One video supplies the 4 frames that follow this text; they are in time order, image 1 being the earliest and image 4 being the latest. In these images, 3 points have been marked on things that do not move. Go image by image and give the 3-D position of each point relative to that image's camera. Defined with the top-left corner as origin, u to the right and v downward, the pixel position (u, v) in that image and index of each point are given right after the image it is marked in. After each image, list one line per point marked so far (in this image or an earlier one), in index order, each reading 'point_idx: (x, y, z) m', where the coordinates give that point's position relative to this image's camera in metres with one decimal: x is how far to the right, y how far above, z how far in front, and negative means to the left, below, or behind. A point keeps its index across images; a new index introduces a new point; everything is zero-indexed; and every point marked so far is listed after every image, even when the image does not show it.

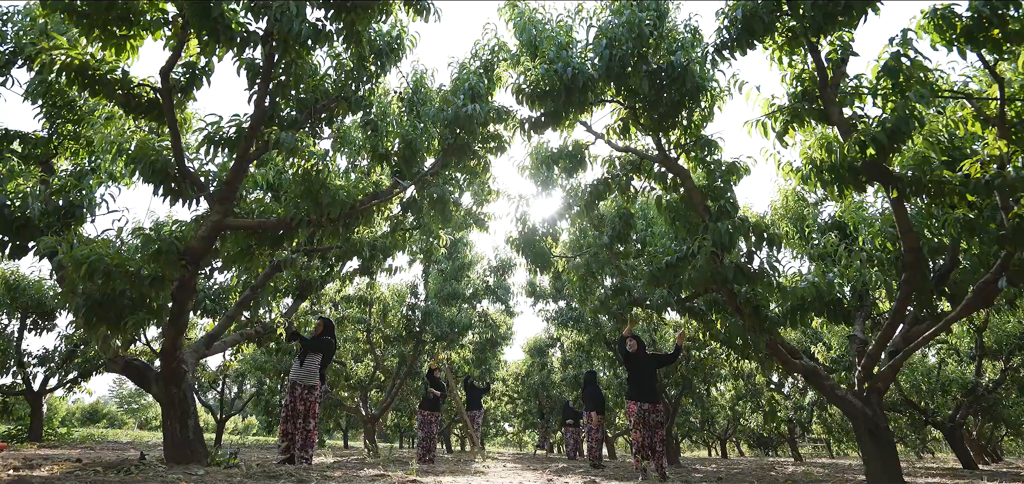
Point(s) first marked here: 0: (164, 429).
0: (-3.4, -1.8, +6.3) m
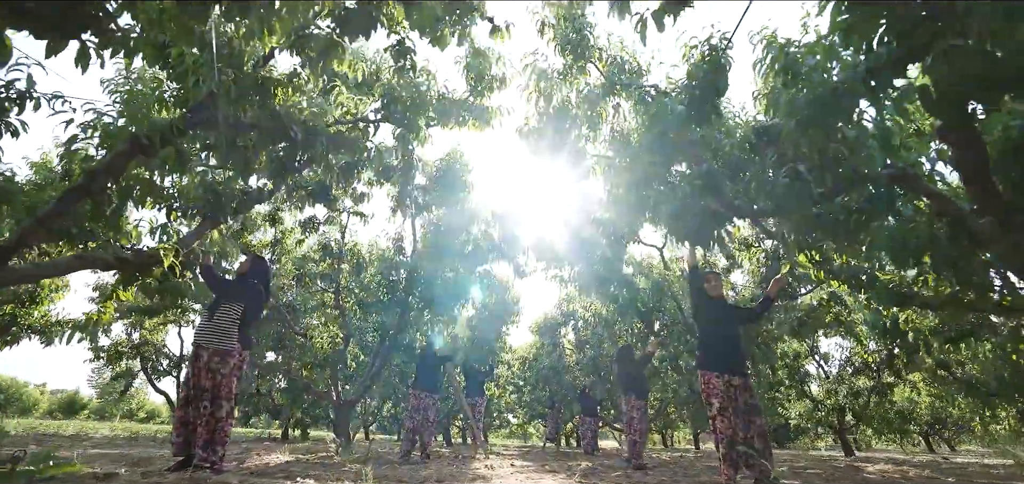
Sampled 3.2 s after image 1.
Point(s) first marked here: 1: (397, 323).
0: (-3.3, -0.8, +3.1) m
1: (-2.2, -1.5, +12.1) m
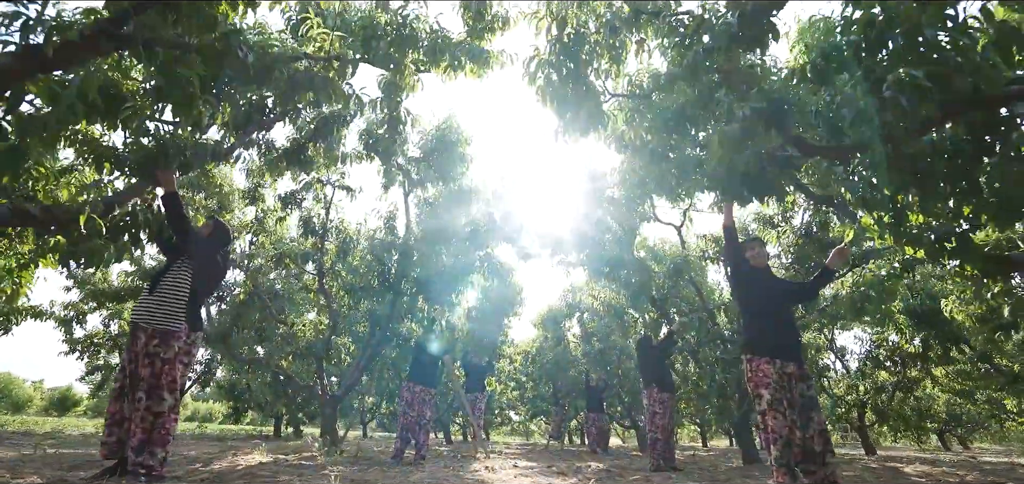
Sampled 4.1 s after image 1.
0: (-3.2, -0.5, +2.1) m
1: (-2.1, -1.2, +11.0) m
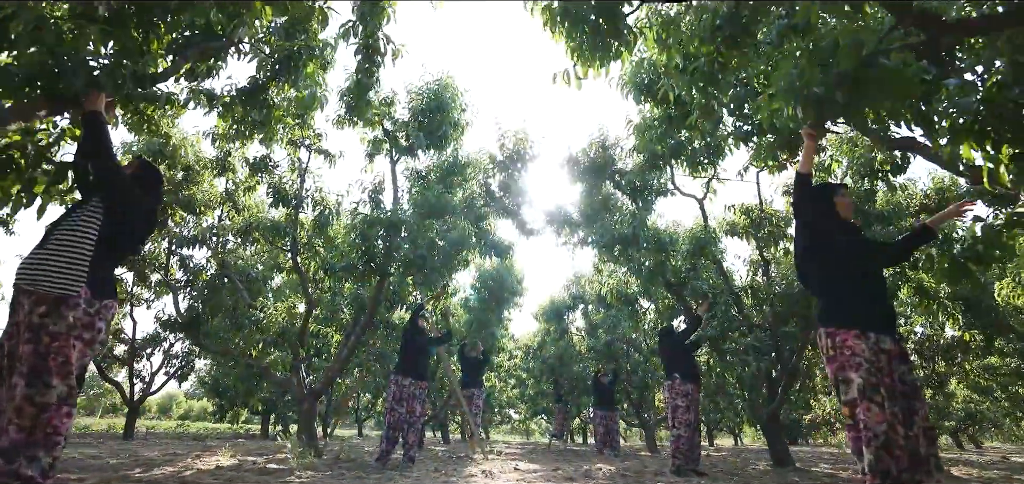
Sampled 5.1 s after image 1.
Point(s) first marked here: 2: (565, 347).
0: (-3.2, -0.1, +0.9) m
1: (-2.1, -0.8, +9.8) m
2: (+1.6, -3.2, +19.4) m
